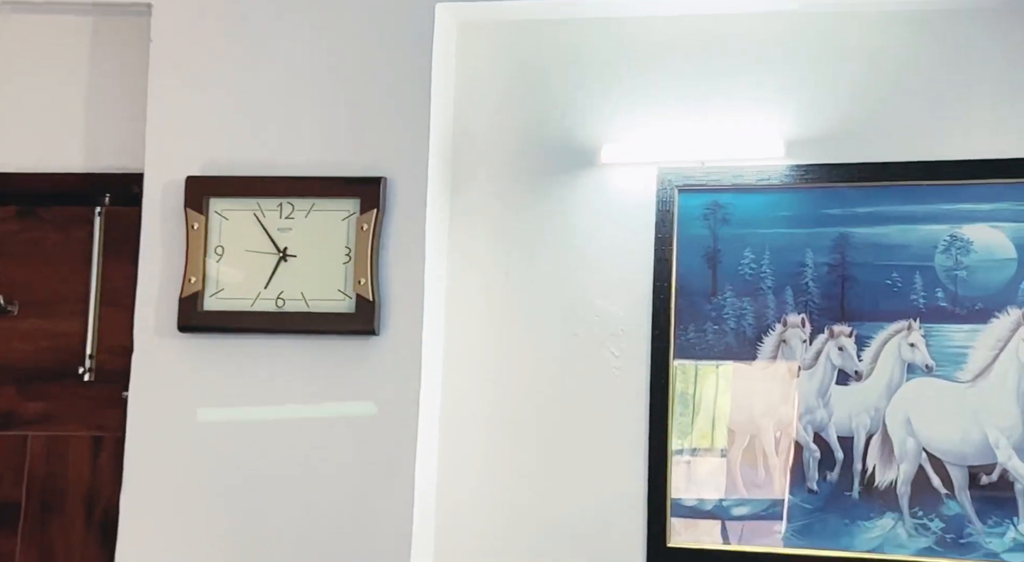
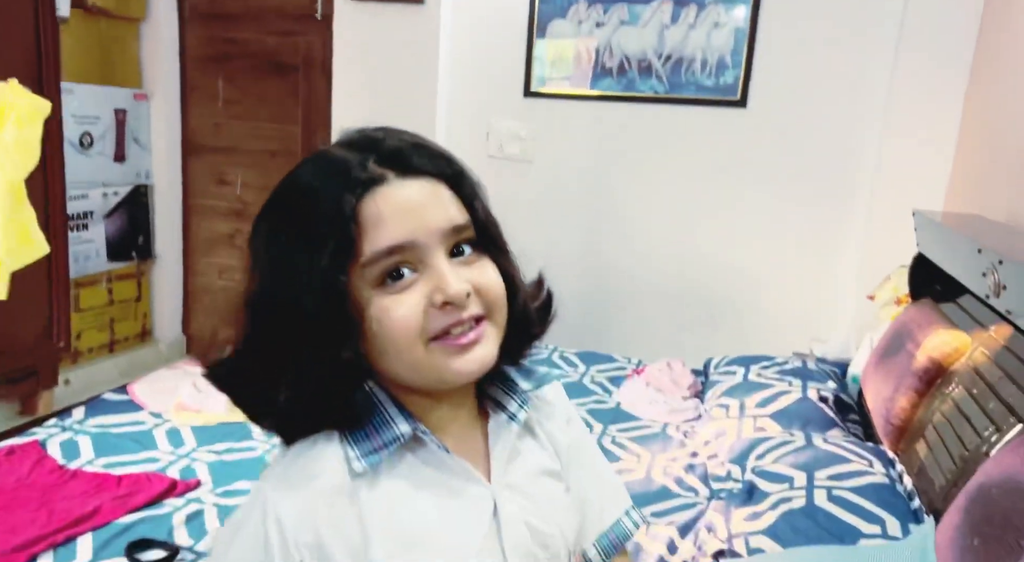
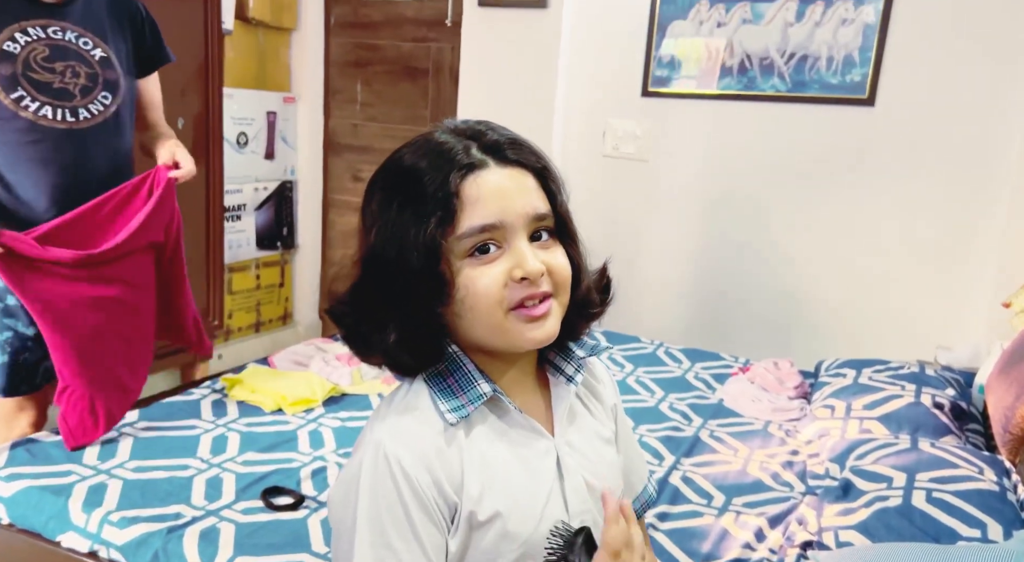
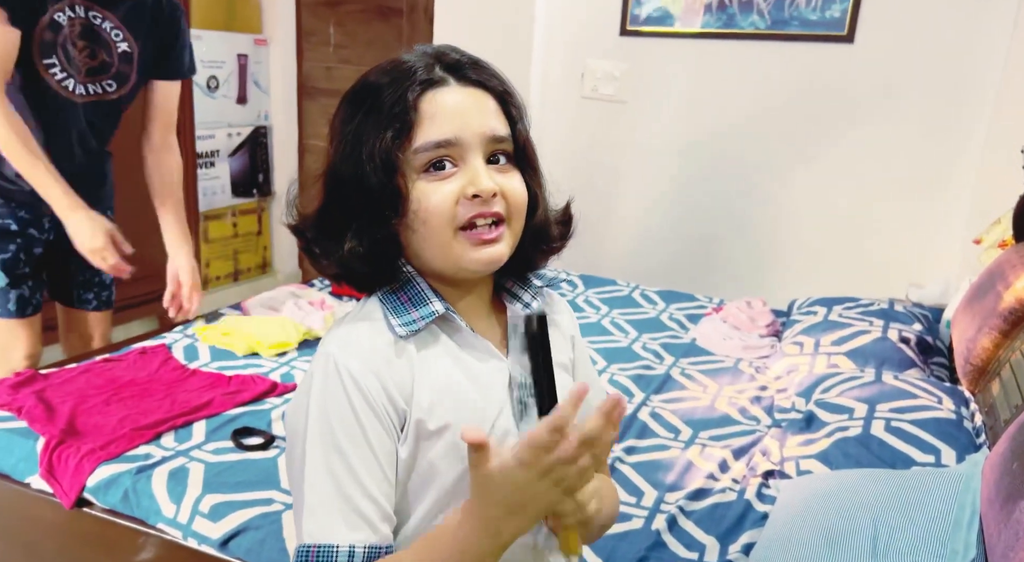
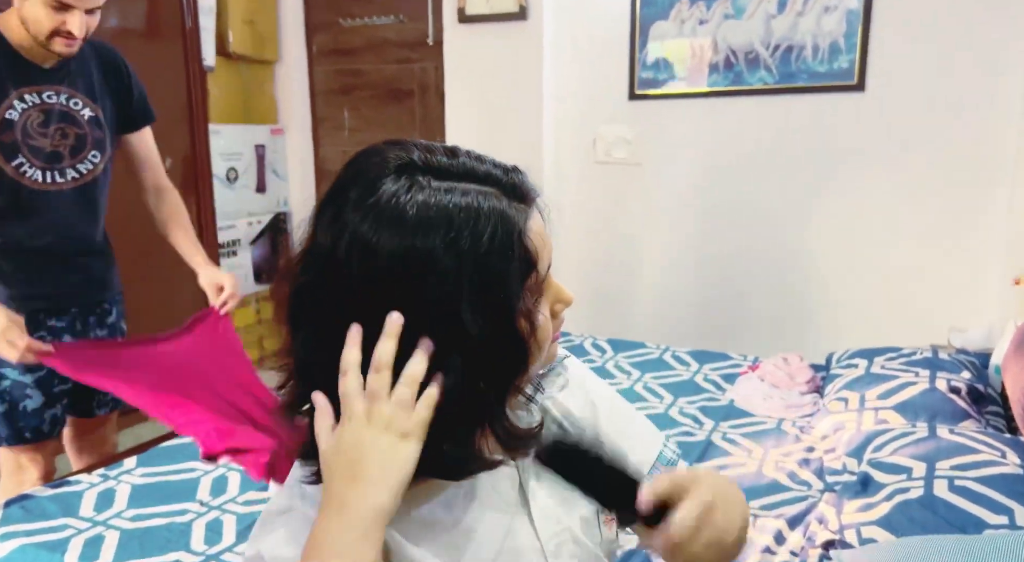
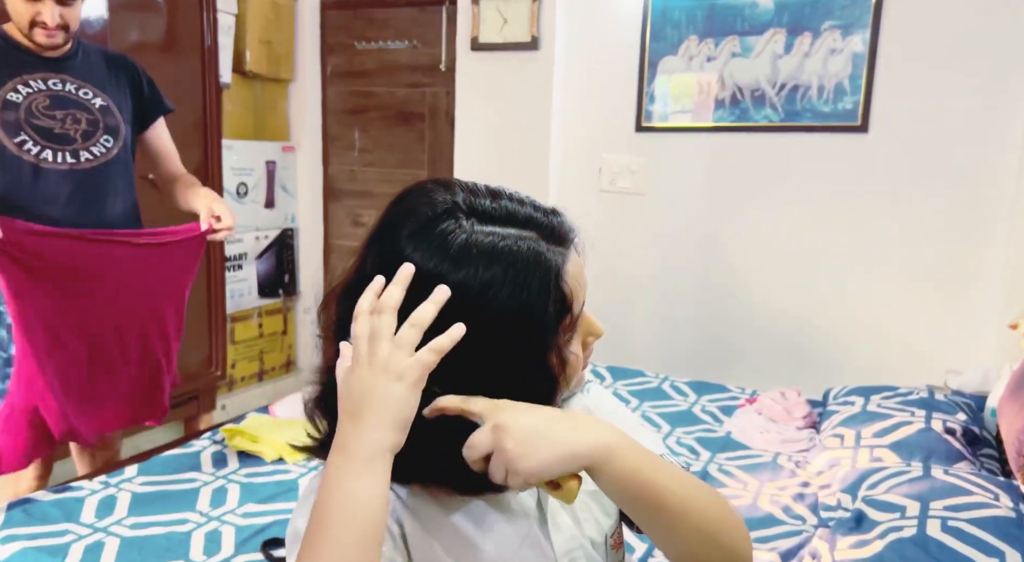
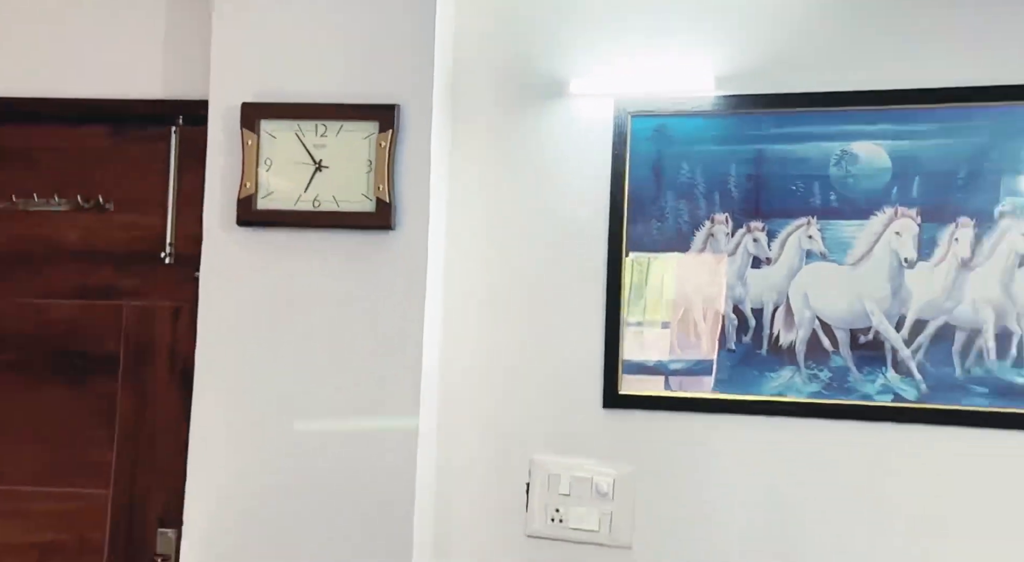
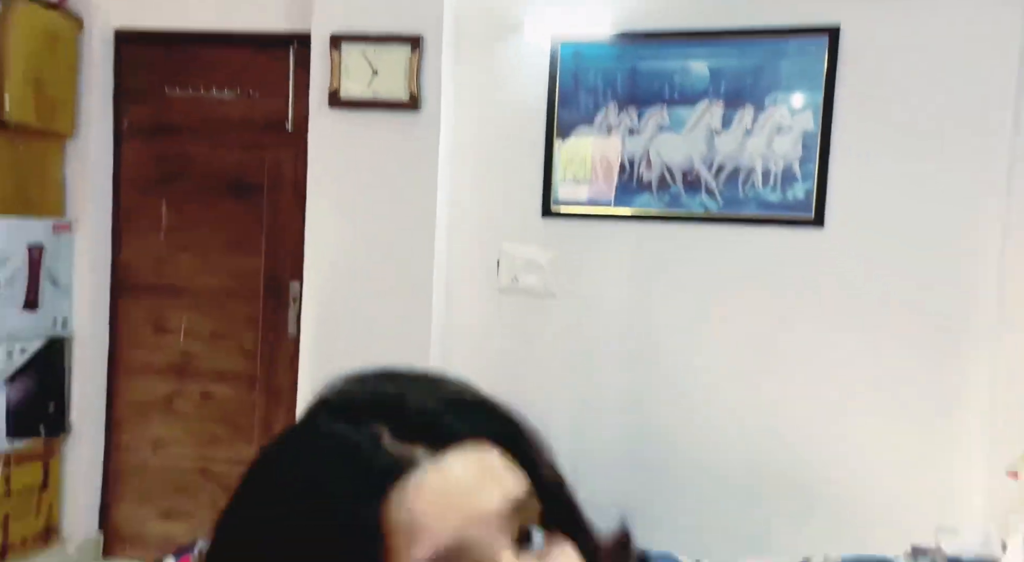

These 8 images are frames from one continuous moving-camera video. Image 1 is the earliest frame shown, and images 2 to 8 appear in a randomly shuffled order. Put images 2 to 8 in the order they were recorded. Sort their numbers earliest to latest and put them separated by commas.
7, 8, 2, 4, 3, 6, 5
